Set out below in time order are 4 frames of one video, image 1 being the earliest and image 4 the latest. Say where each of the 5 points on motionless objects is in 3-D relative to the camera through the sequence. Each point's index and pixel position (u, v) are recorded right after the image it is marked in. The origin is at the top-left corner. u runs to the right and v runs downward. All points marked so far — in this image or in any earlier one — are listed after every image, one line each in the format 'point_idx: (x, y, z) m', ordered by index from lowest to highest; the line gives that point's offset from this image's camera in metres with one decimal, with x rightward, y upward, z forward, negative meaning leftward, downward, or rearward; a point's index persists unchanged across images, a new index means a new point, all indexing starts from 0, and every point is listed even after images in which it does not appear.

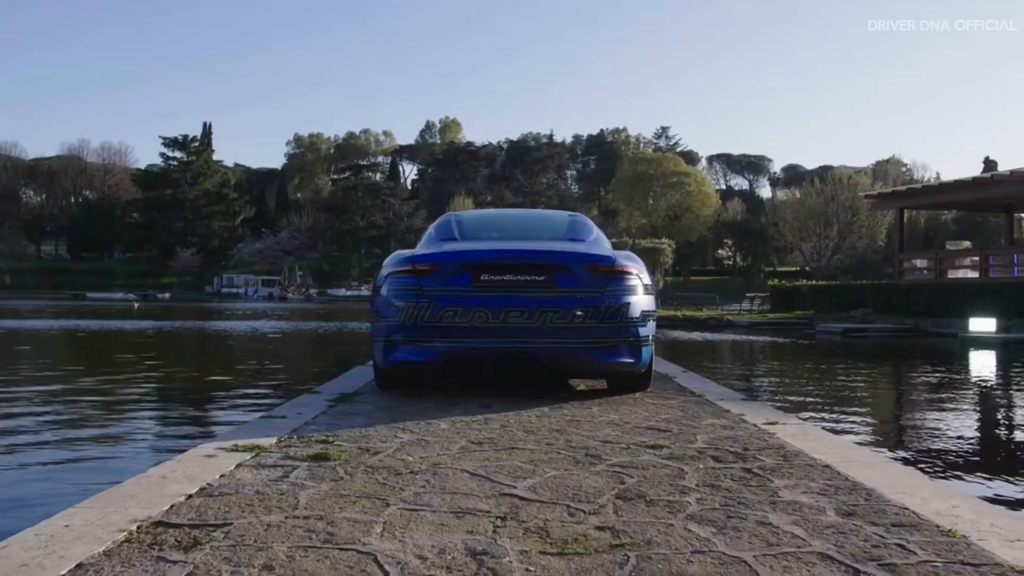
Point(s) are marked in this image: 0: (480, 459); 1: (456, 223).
0: (-0.1, -0.6, +3.6) m
1: (-0.4, +0.4, +6.1) m
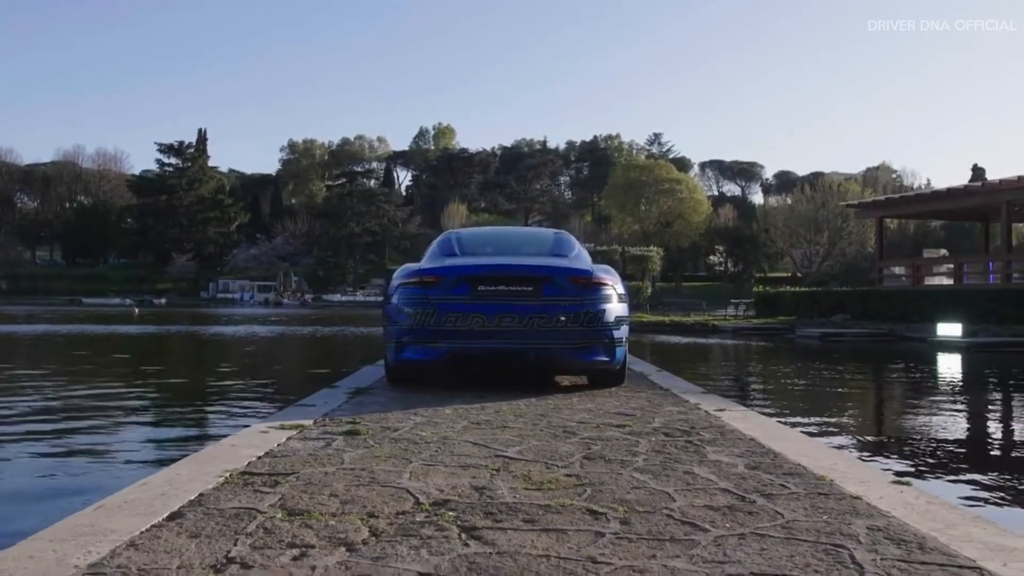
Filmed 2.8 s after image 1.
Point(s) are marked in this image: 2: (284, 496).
0: (-0.2, -0.7, +4.5) m
1: (-0.4, +0.4, +7.0) m
2: (-0.7, -0.7, +3.1) m
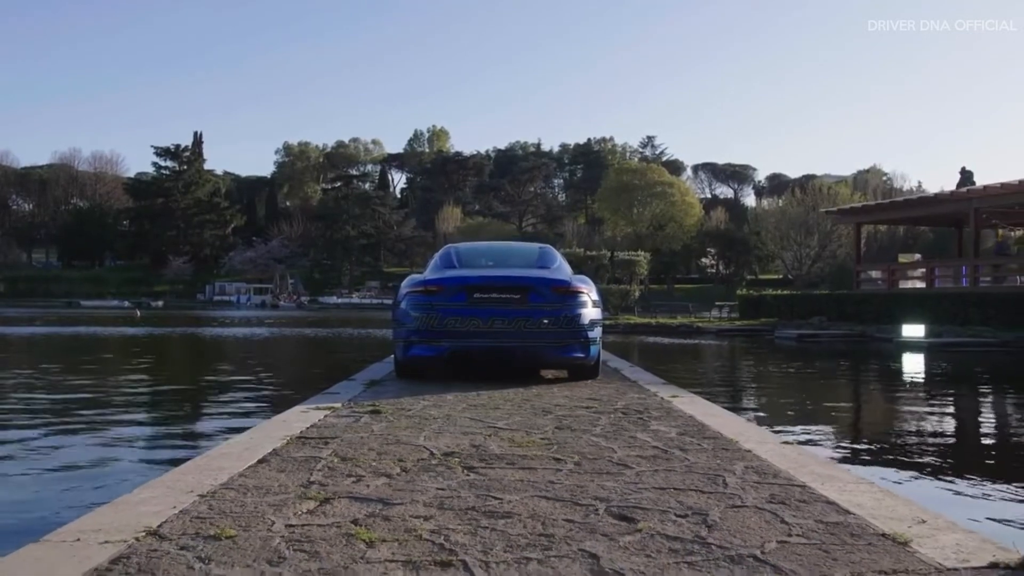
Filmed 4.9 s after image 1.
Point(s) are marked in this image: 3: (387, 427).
0: (-0.2, -0.7, +5.7) m
1: (-0.5, +0.3, +8.2) m
2: (-0.8, -0.7, +4.3) m
3: (-0.7, -0.7, +5.0) m
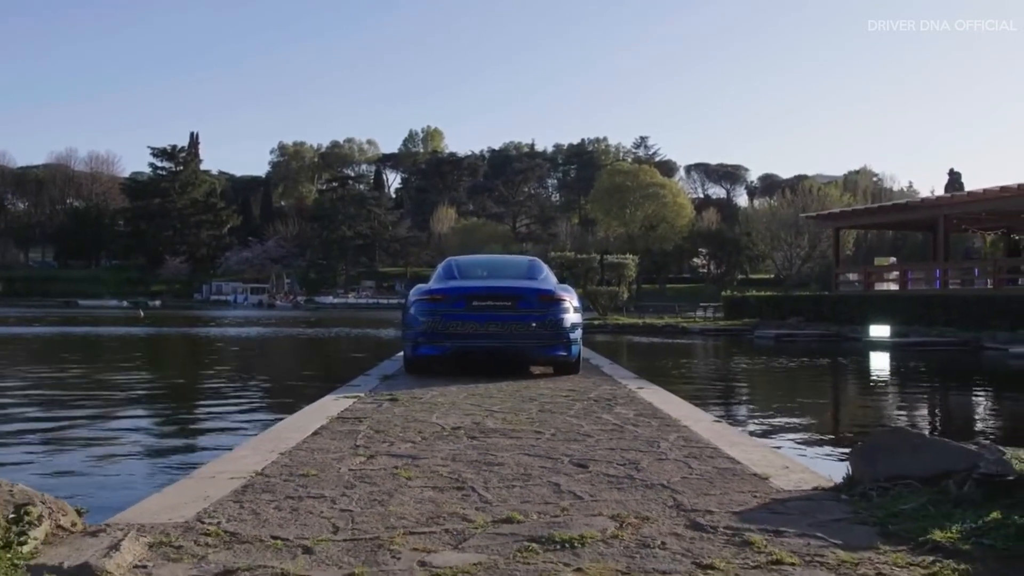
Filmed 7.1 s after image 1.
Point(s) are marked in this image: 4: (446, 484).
0: (-0.3, -0.8, +7.0) m
1: (-0.6, +0.2, +9.5) m
2: (-0.8, -0.8, +5.6) m
3: (-0.7, -0.8, +6.4) m
4: (-0.3, -0.8, +3.9) m
